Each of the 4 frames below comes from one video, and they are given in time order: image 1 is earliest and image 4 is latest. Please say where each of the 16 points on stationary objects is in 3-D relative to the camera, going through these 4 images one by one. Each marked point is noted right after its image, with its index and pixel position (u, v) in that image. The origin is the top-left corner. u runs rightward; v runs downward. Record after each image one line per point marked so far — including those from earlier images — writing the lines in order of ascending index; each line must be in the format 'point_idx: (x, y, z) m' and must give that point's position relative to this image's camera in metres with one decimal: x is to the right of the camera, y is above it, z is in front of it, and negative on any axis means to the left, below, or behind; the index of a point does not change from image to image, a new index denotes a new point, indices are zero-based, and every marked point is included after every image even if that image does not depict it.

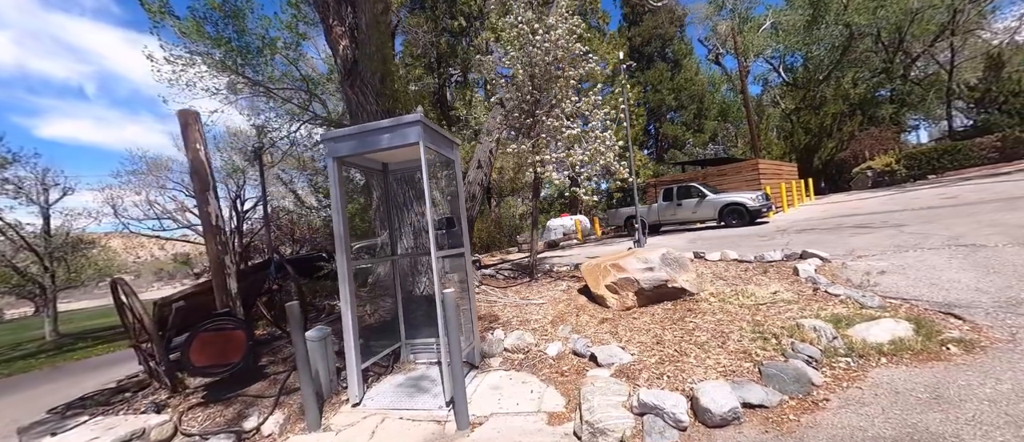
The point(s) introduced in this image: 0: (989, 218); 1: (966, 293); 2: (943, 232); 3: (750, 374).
0: (+9.6, +0.1, +7.5) m
1: (+4.8, -0.8, +3.9) m
2: (+7.8, -0.2, +6.8) m
3: (+1.9, -1.2, +3.0) m
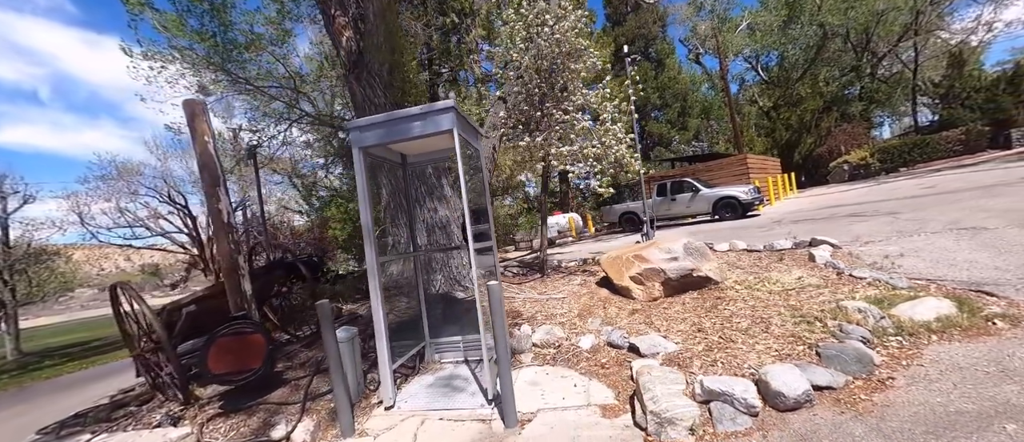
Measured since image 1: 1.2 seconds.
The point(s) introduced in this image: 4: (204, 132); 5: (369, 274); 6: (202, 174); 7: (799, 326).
0: (+9.8, +0.4, +7.9) m
1: (+5.1, -0.5, +4.1) m
2: (+8.0, +0.1, +7.1) m
3: (+2.4, -1.1, +3.0) m
4: (-3.4, +1.0, +4.2) m
5: (-1.4, -0.5, +3.7) m
6: (-3.3, +0.5, +4.1) m
7: (+2.7, -1.0, +3.5) m
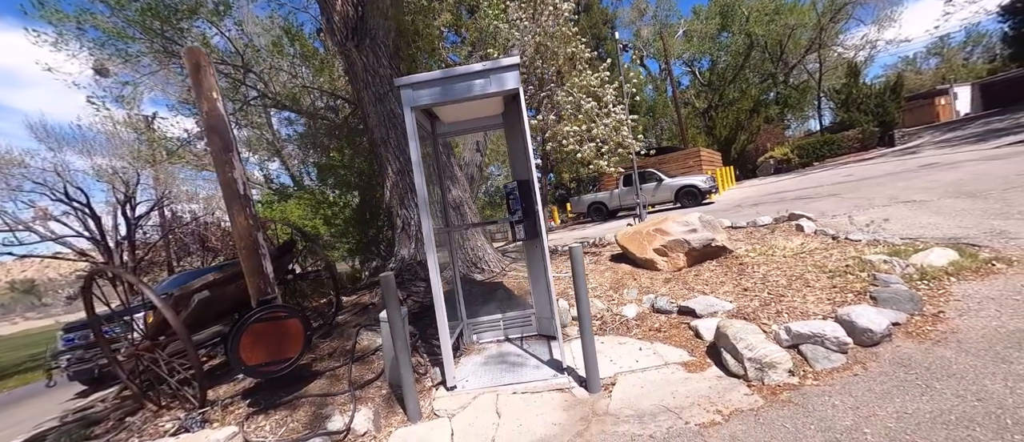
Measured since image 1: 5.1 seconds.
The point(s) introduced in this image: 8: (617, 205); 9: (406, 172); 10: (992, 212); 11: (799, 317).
0: (+9.6, +0.9, +9.3) m
1: (+5.6, -0.1, +4.8) m
2: (+8.0, +0.6, +8.2) m
3: (+3.0, -0.7, +3.3) m
4: (-2.9, +1.3, +3.6) m
5: (-0.8, -0.2, +3.4) m
6: (-2.8, +0.8, +3.5) m
7: (+3.3, -0.6, +3.8) m
8: (+4.2, +0.6, +14.9) m
9: (-1.5, +0.7, +5.5) m
10: (+6.8, +0.1, +5.3) m
11: (+2.5, -0.8, +3.2) m
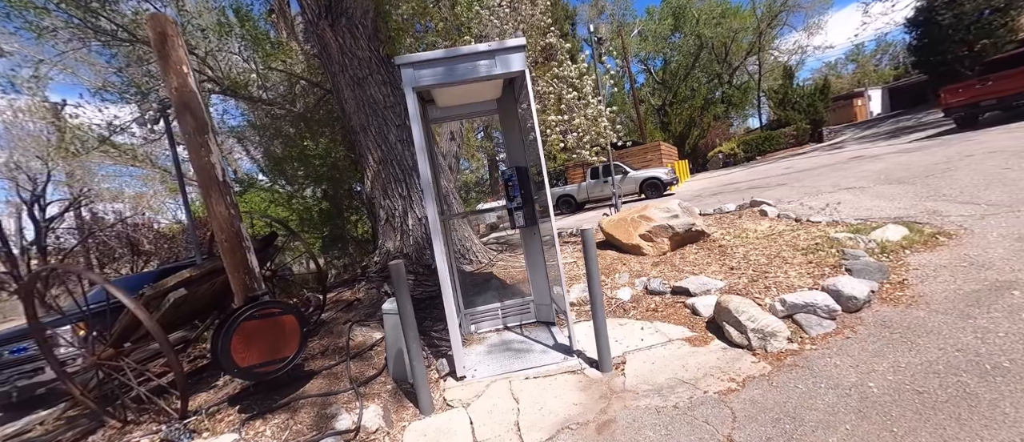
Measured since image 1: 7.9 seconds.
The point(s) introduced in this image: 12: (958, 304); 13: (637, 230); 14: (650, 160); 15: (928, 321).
0: (+8.9, +1.2, +10.3) m
1: (+5.5, +0.1, +5.4) m
2: (+7.4, +0.9, +9.0) m
3: (+3.1, -0.5, +3.6) m
4: (-2.8, +1.4, +3.2) m
5: (-0.7, -0.1, +3.3) m
6: (-2.7, +0.9, +3.1) m
7: (+3.3, -0.4, +4.1) m
8: (+2.9, +0.9, +15.2) m
9: (-1.7, +0.8, +5.2) m
10: (+6.6, +0.4, +6.1) m
11: (+2.5, -0.6, +3.5) m
12: (+3.4, -0.6, +2.8) m
13: (+1.8, -0.1, +5.5) m
14: (+6.3, +2.8, +17.5) m
15: (+3.0, -0.7, +2.7) m
